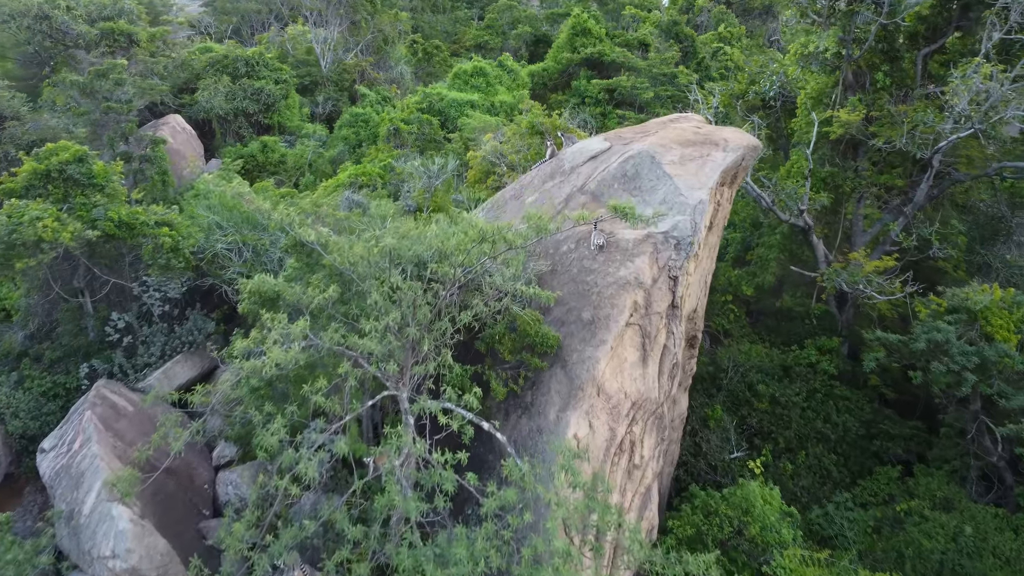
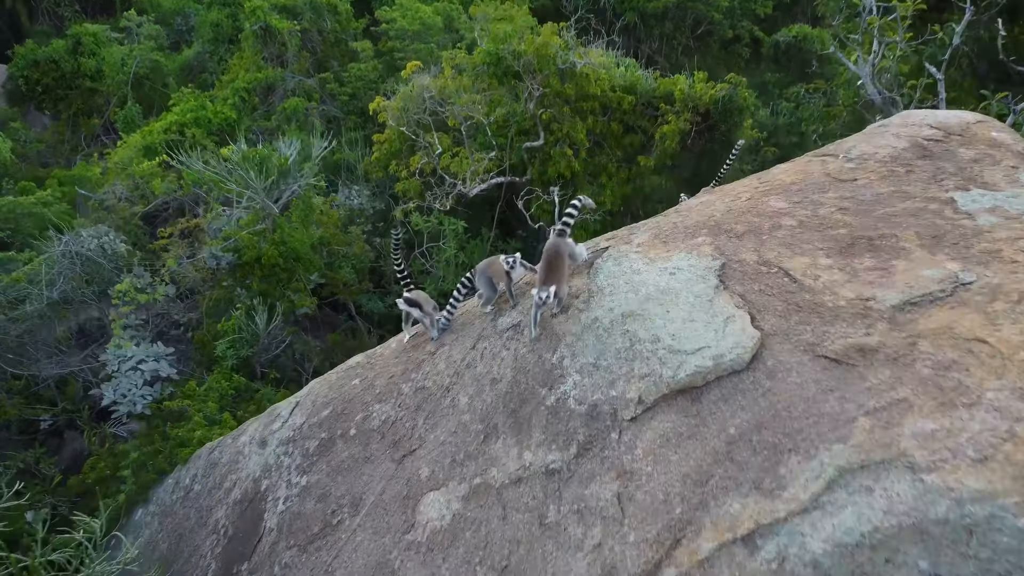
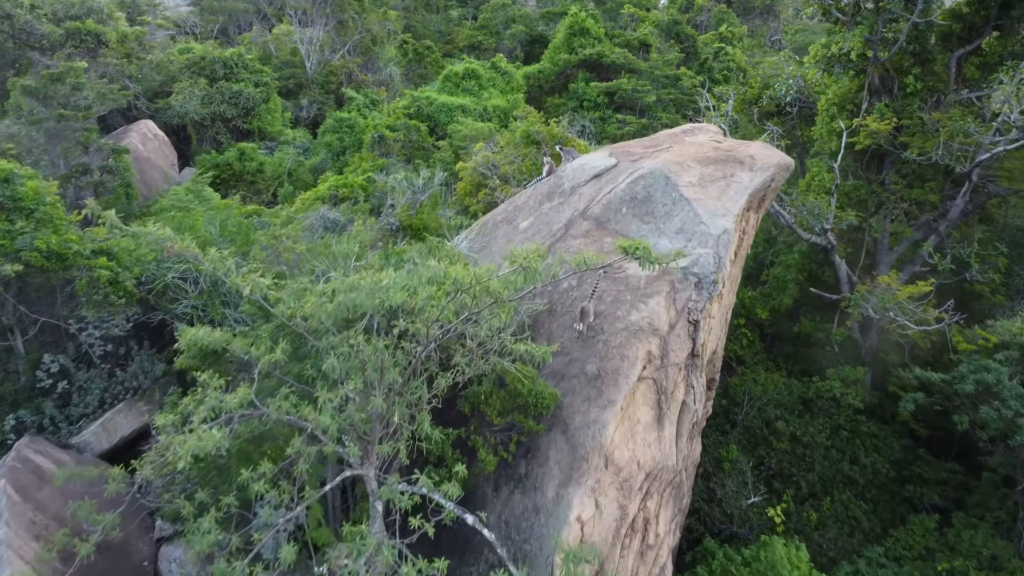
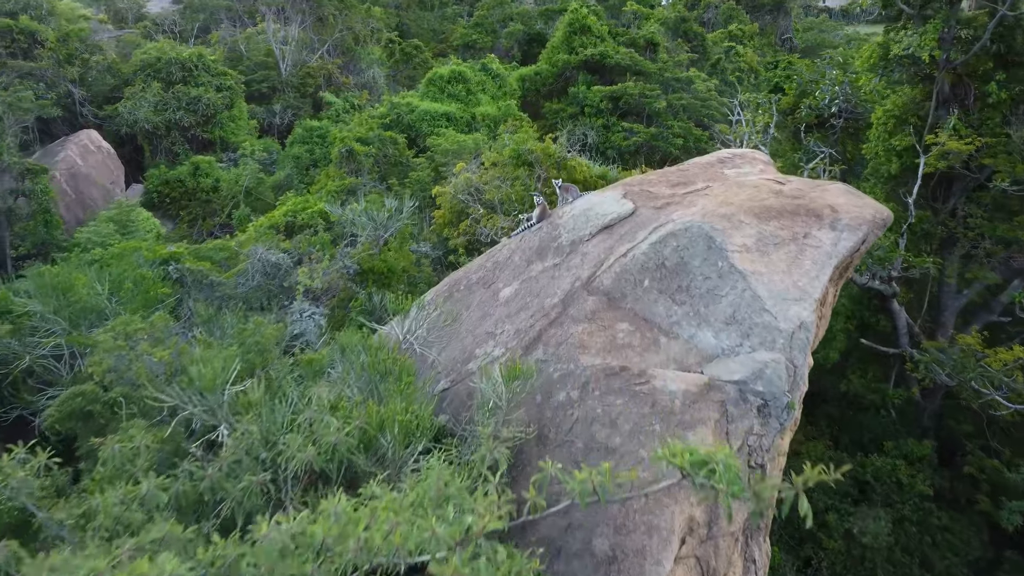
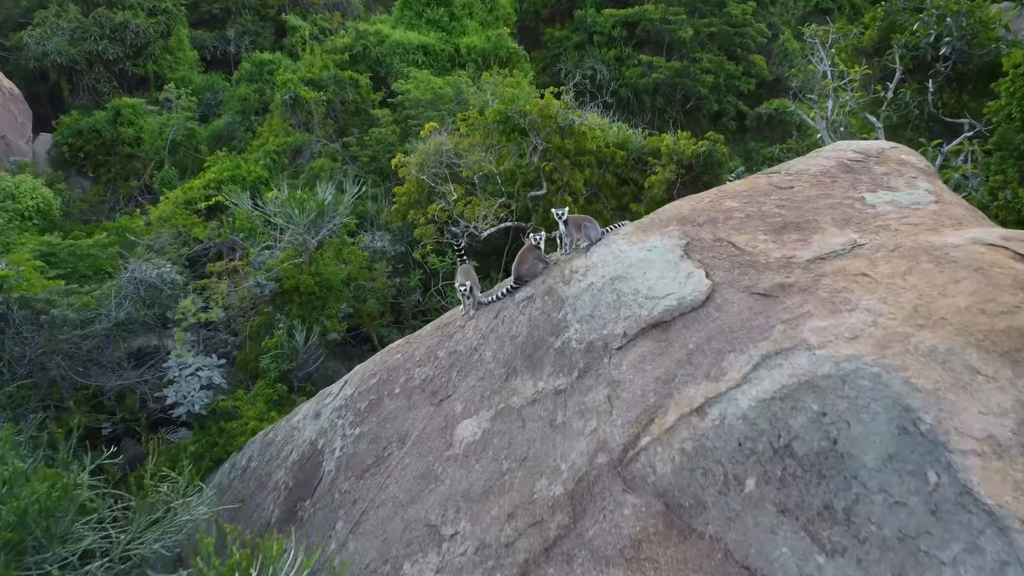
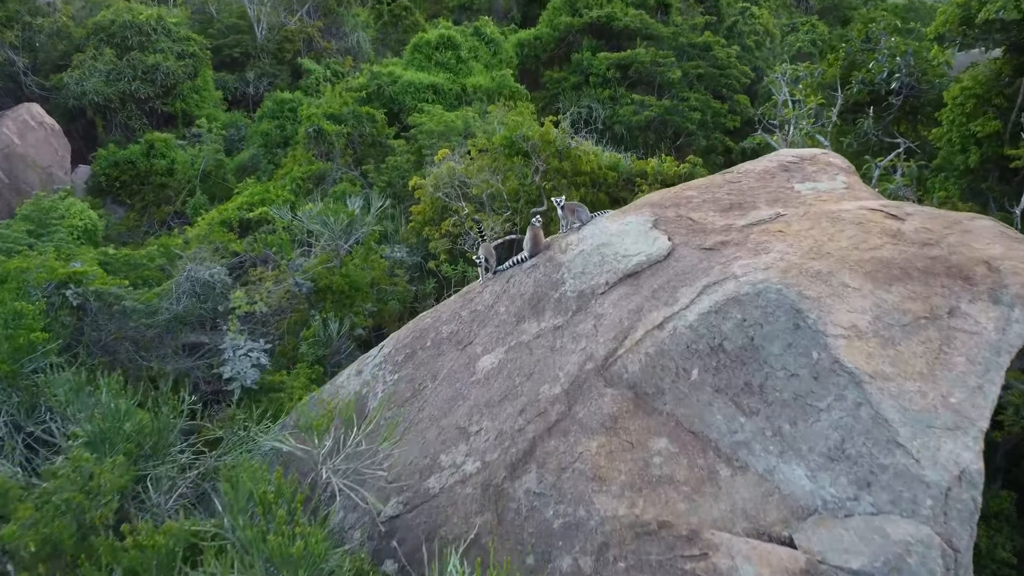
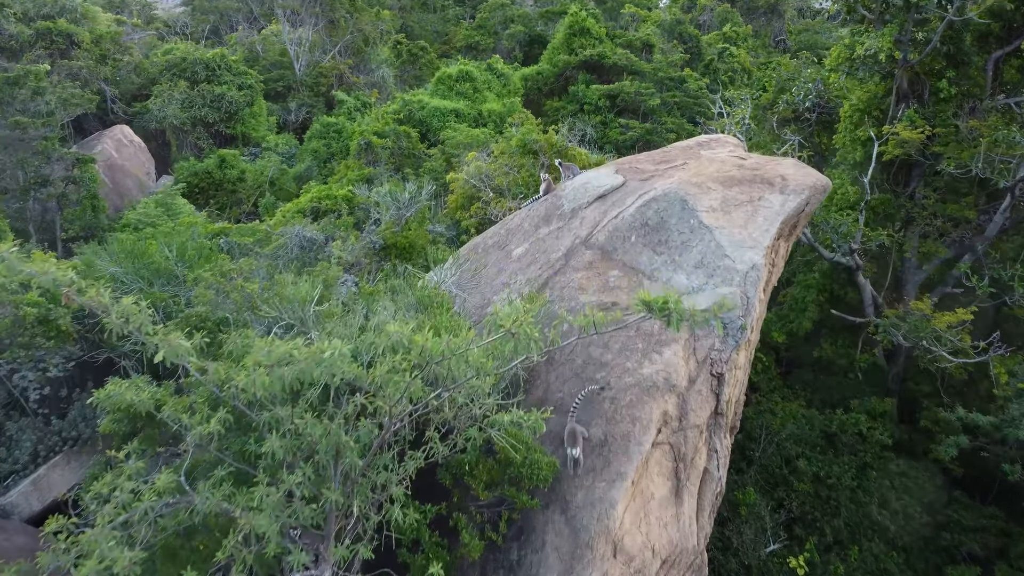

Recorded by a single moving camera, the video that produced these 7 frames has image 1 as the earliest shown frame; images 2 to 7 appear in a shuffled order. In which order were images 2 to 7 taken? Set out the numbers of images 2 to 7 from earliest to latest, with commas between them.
3, 7, 4, 6, 5, 2
